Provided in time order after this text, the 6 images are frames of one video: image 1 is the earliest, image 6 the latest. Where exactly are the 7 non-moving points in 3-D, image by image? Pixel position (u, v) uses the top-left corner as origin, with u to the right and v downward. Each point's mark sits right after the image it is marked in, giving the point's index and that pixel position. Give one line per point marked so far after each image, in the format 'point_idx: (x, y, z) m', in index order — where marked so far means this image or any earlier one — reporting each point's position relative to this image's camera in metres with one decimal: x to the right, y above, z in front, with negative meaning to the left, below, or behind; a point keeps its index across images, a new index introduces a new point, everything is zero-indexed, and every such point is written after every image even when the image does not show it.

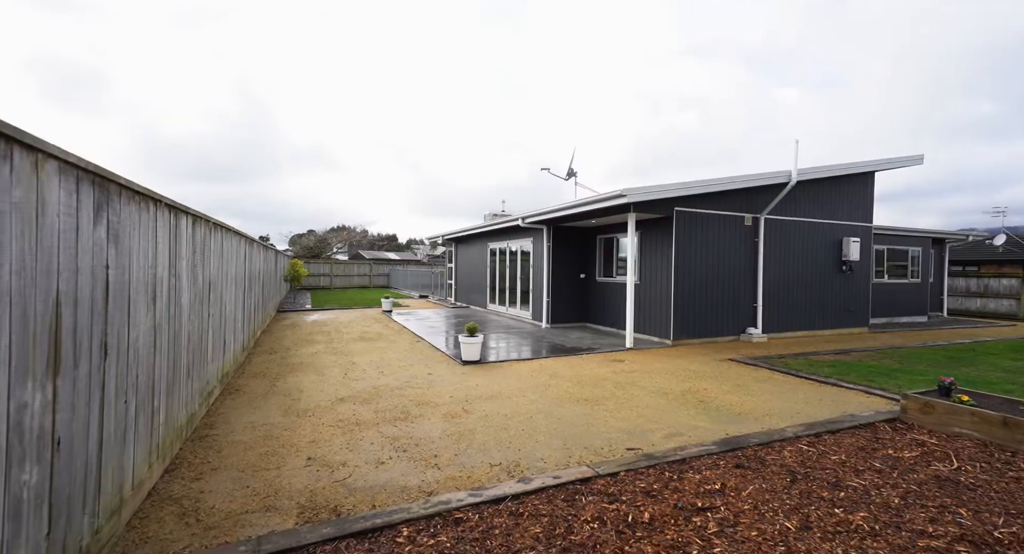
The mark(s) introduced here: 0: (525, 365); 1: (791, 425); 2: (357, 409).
0: (+0.2, -1.1, +5.6) m
1: (+2.2, -1.2, +3.8) m
2: (-1.3, -1.1, +3.9) m
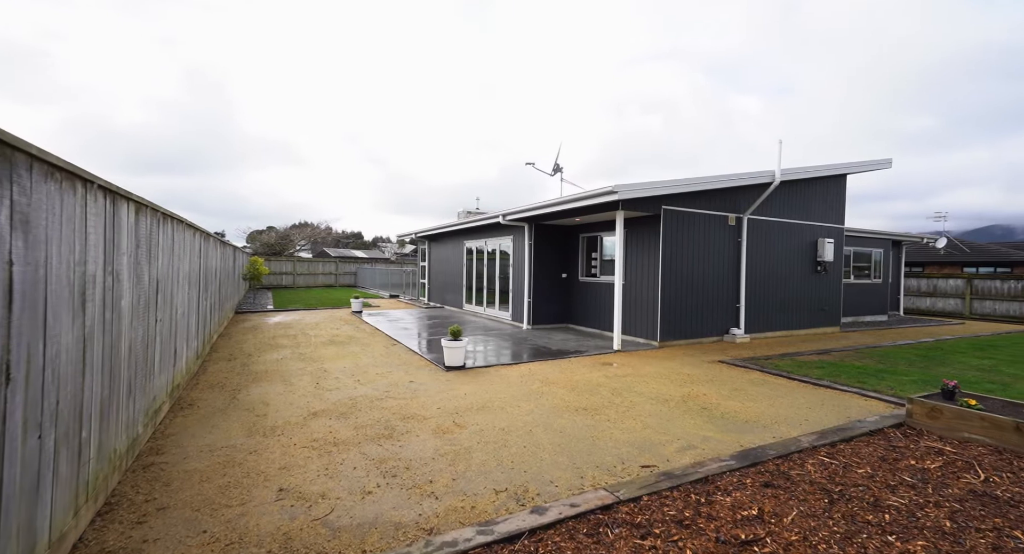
0: (0.0, -1.1, +5.3) m
1: (+2.2, -1.2, +3.6) m
2: (-1.3, -1.1, +3.5) m
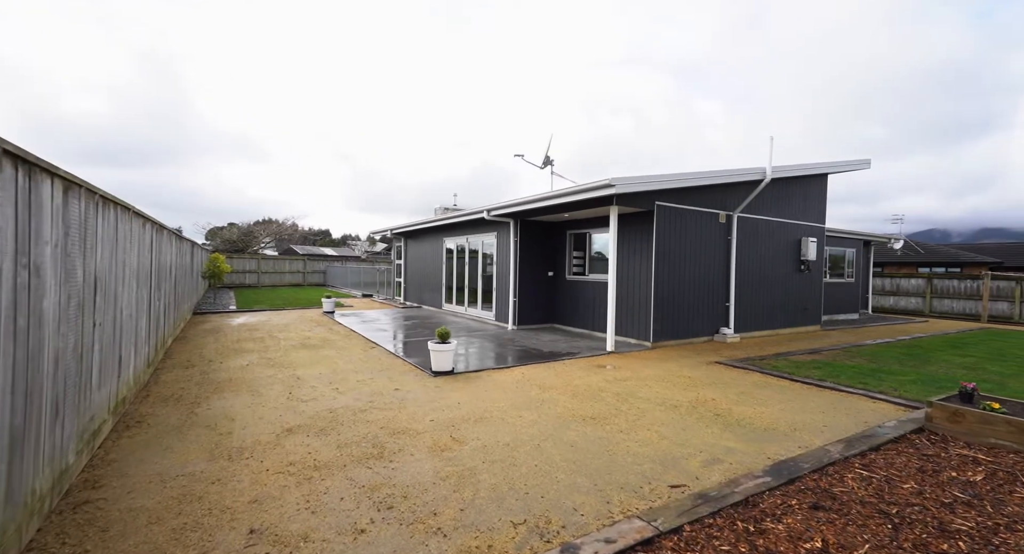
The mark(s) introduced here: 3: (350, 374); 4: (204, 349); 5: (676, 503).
0: (-0.1, -1.0, +4.9) m
1: (+2.2, -1.2, +3.3) m
2: (-1.3, -1.1, +3.0) m
3: (-1.6, -1.0, +4.7) m
4: (-3.8, -0.9, +5.7) m
5: (+0.8, -1.2, +2.4) m
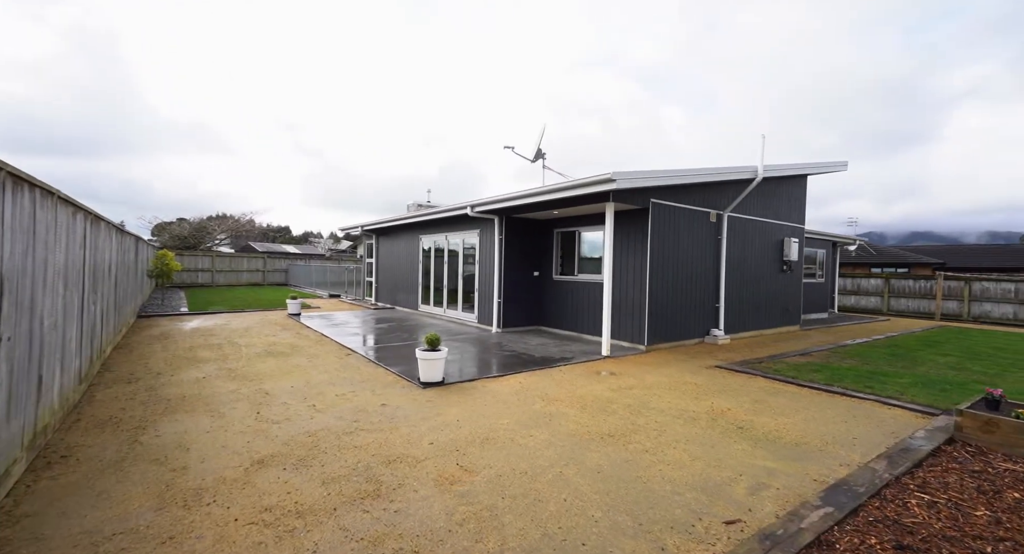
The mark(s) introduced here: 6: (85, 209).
0: (-0.1, -1.0, +4.5) m
1: (+2.3, -1.2, +3.1) m
2: (-1.2, -1.1, +2.5) m
3: (-1.6, -1.0, +4.2) m
4: (-3.9, -0.9, +5.0) m
5: (+1.0, -1.2, +2.0) m
6: (-3.4, +0.6, +3.8) m
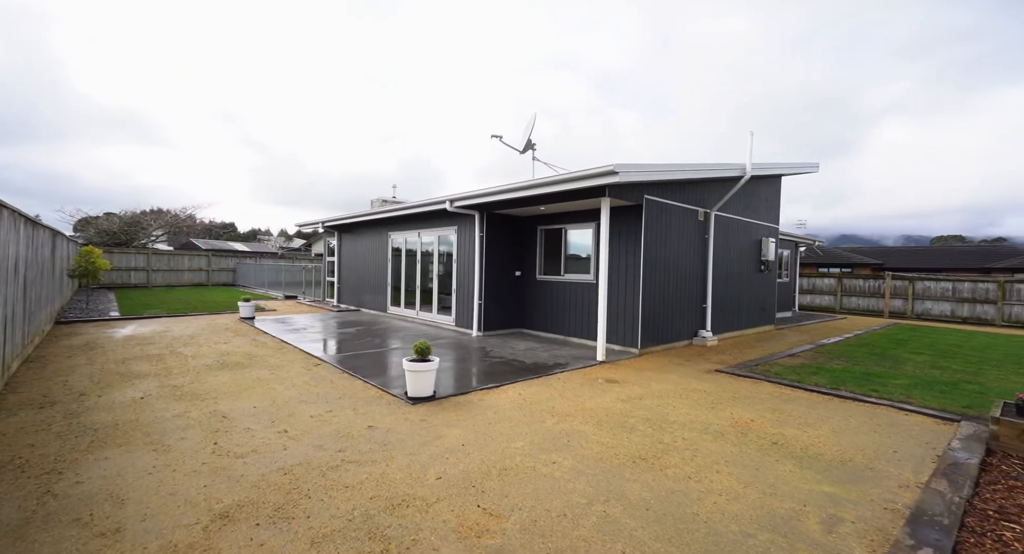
0: (-0.1, -1.0, +4.0) m
1: (+2.4, -1.2, +2.8) m
2: (-1.0, -1.1, +1.9) m
3: (-1.6, -1.0, +3.5) m
4: (-3.9, -0.9, +4.2) m
5: (+1.2, -1.2, +1.6) m
6: (-3.4, +0.6, +3.0) m
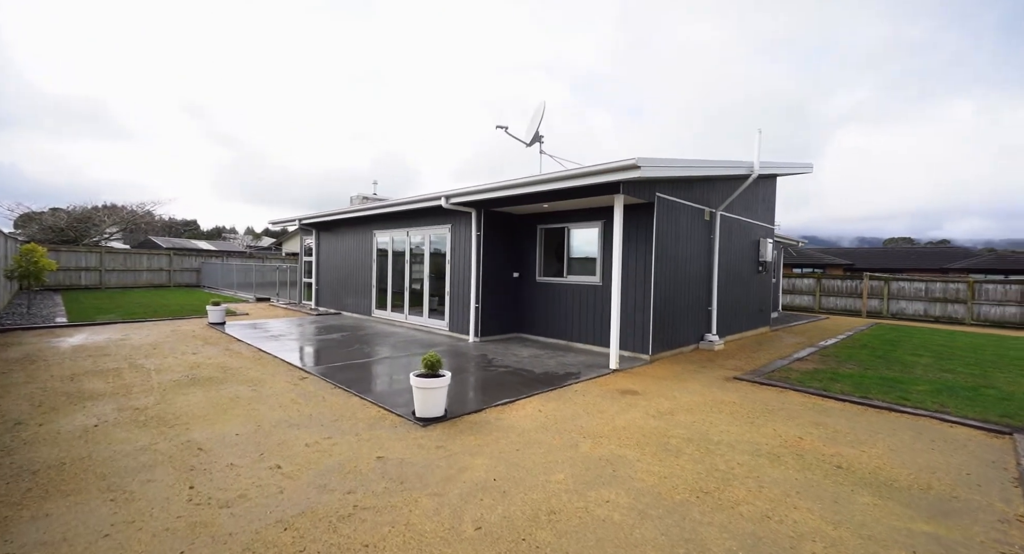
0: (+0.1, -1.1, +3.5) m
1: (+2.7, -1.2, +2.5) m
2: (-0.7, -1.1, +1.4) m
3: (-1.4, -1.0, +3.0) m
4: (-3.7, -0.9, +3.5) m
5: (+1.5, -1.2, +1.3) m
6: (-3.1, +0.6, +2.3) m
